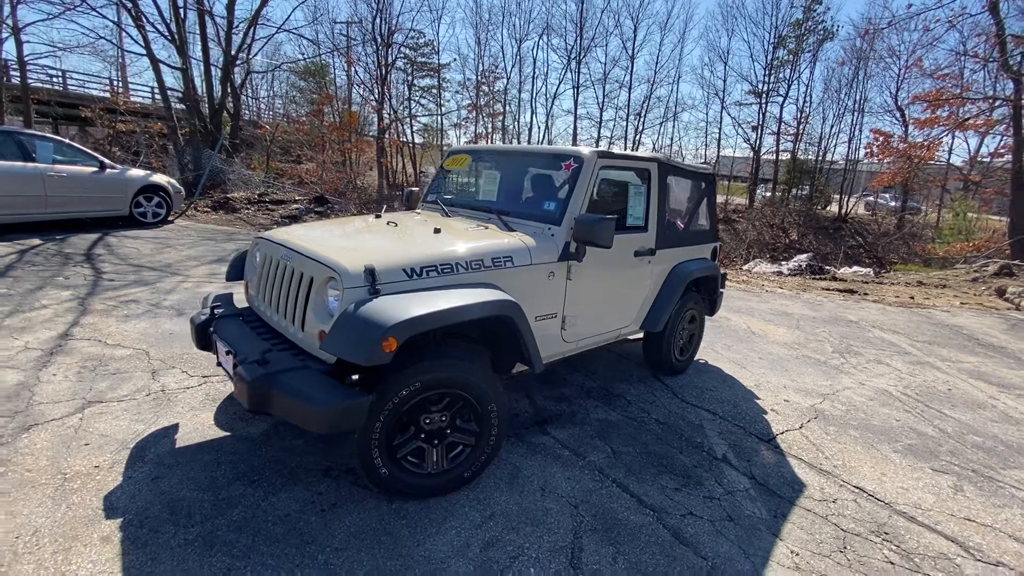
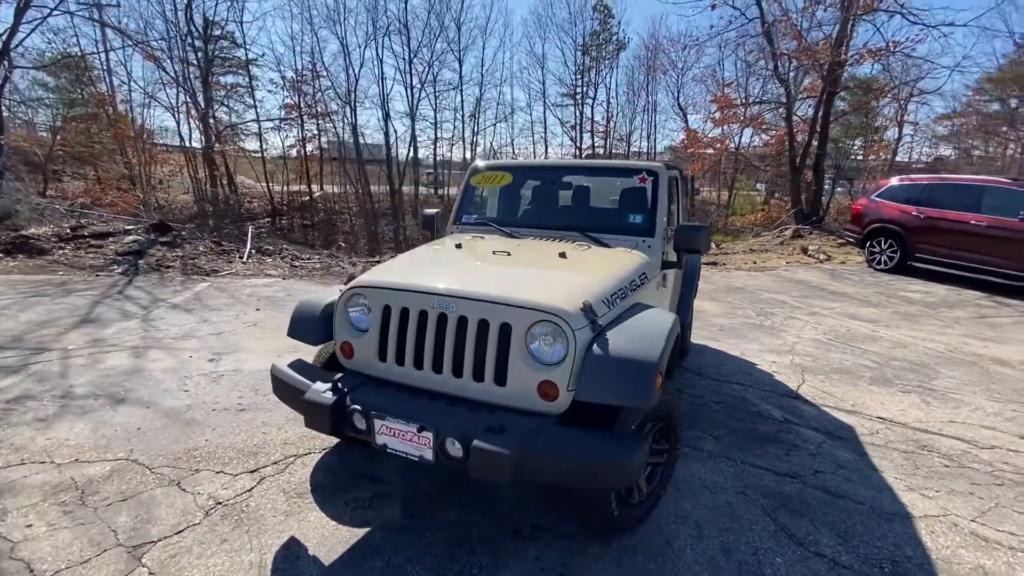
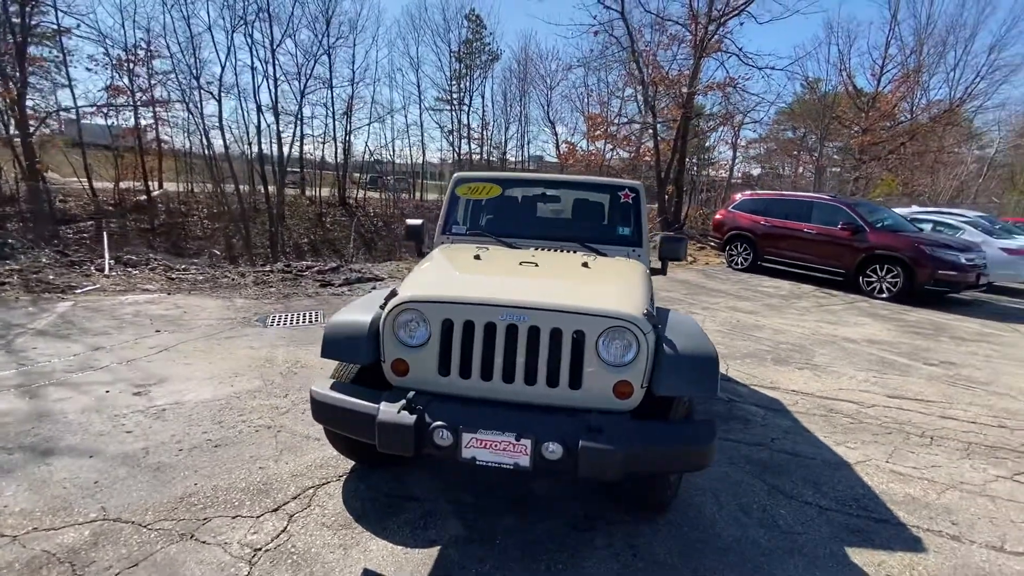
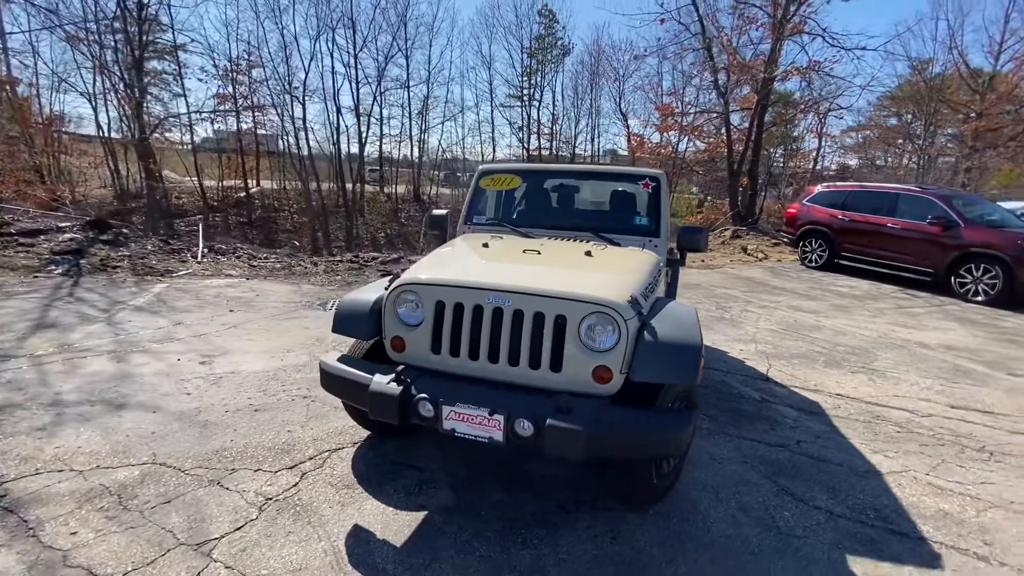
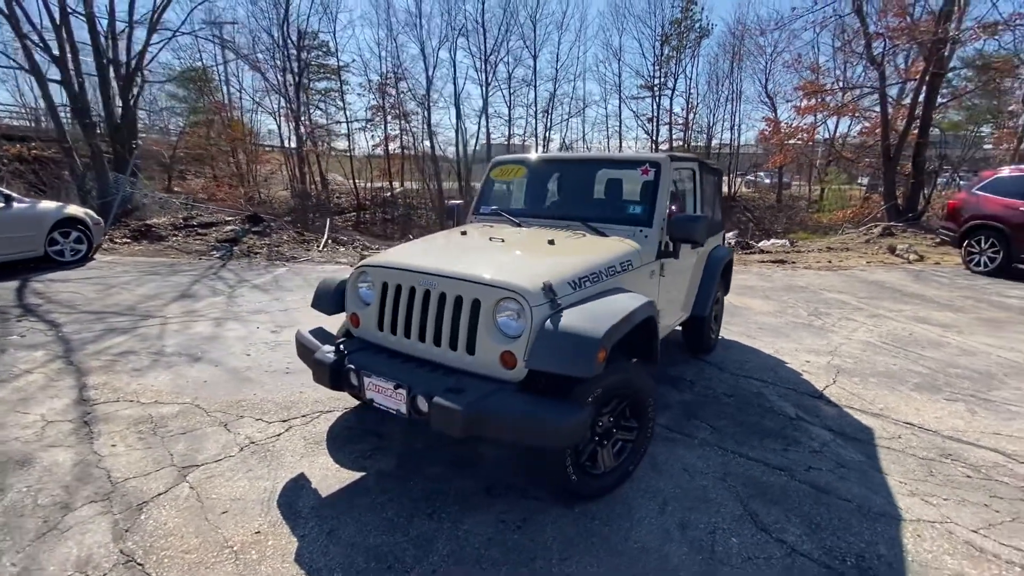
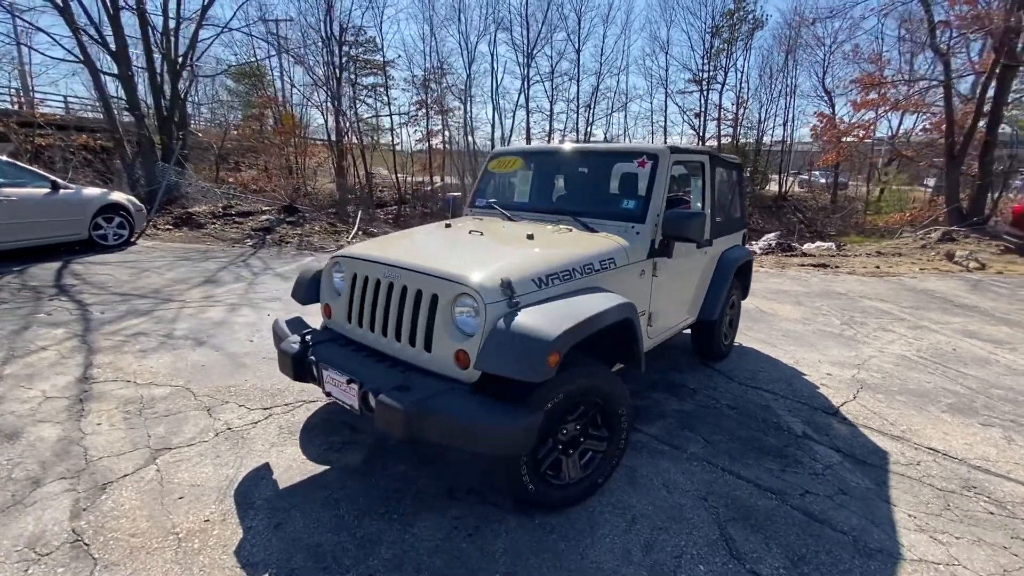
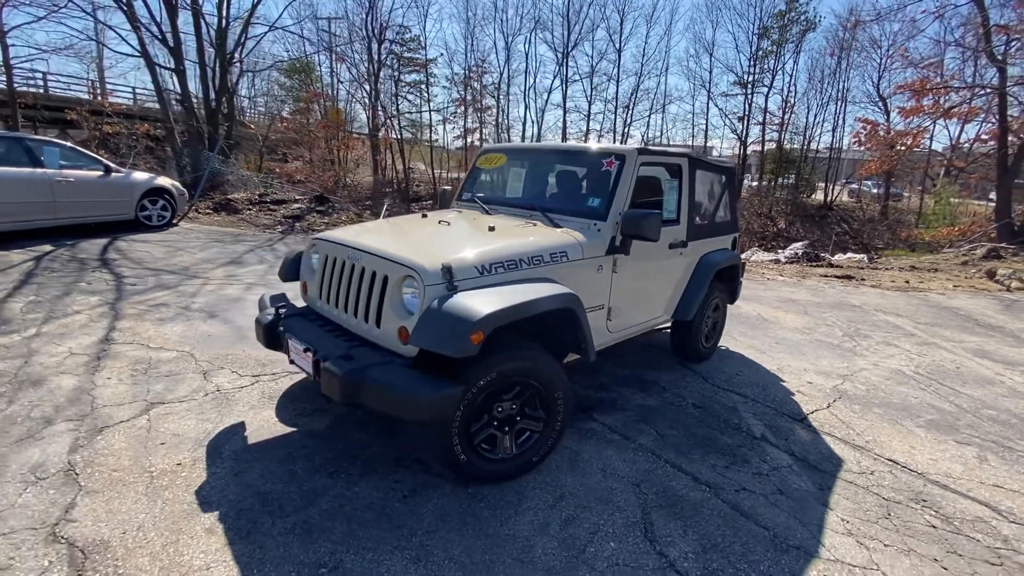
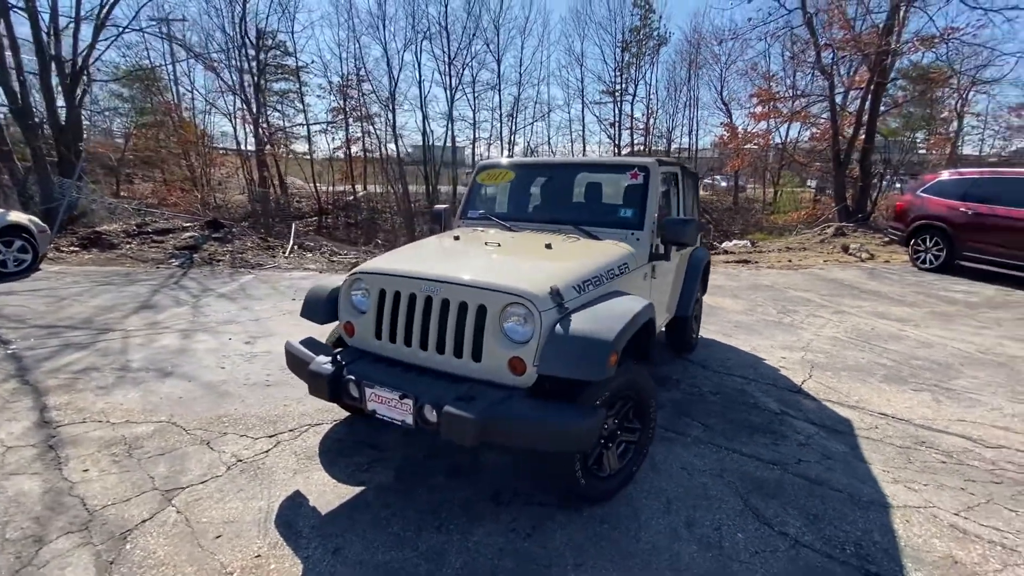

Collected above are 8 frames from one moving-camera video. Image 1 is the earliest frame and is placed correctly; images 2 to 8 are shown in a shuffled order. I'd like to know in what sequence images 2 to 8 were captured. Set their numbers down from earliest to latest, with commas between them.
7, 6, 5, 8, 2, 4, 3
